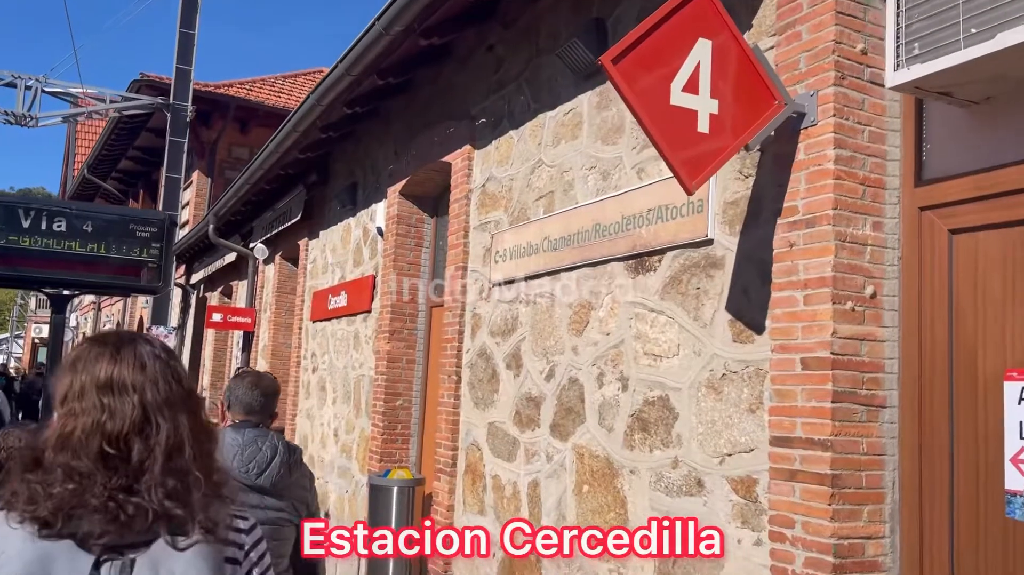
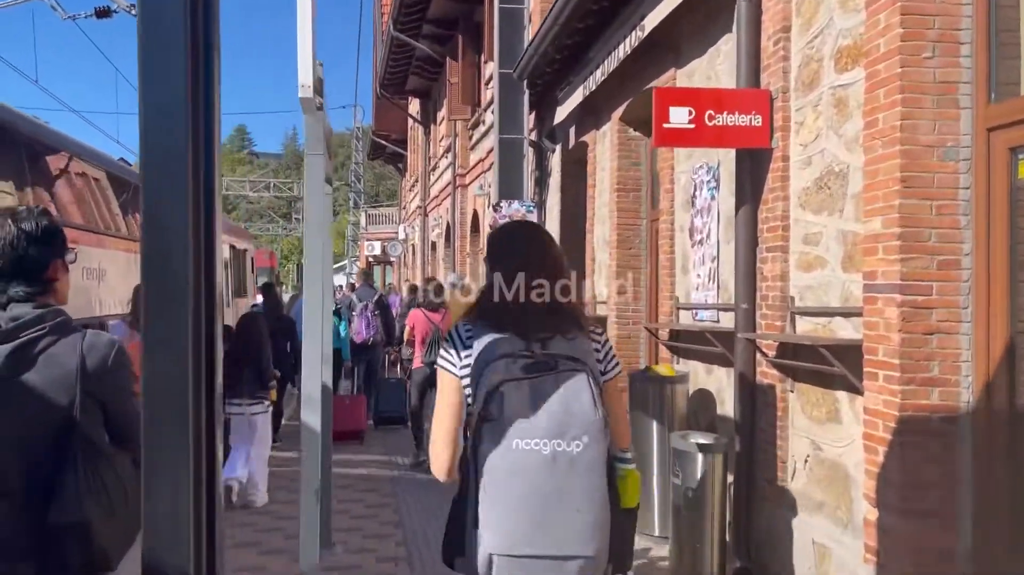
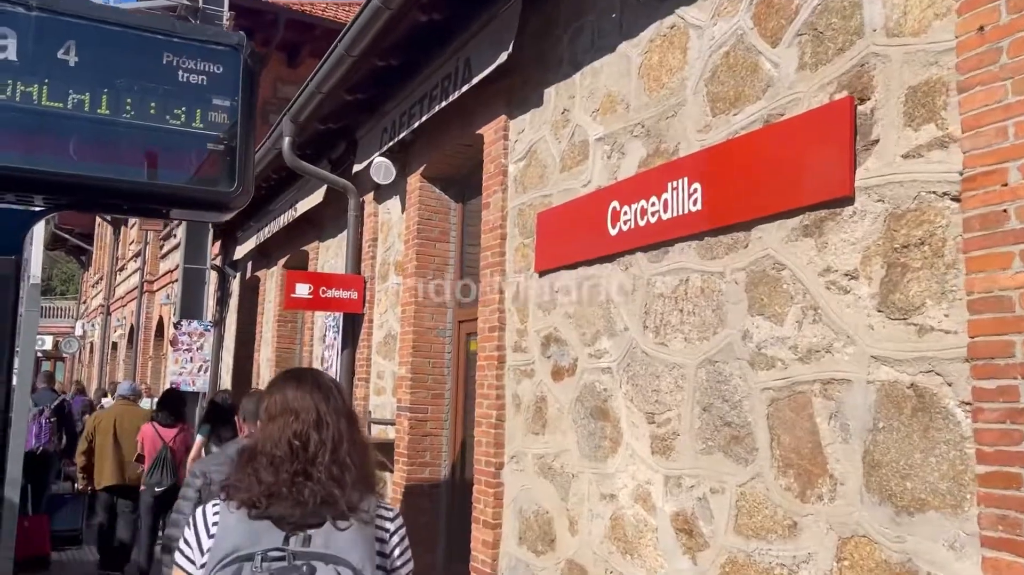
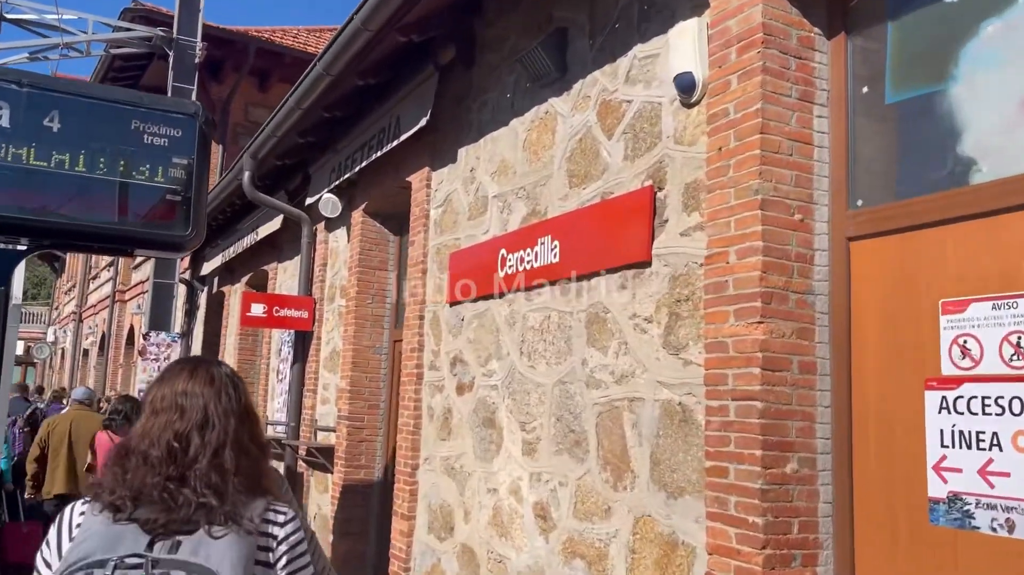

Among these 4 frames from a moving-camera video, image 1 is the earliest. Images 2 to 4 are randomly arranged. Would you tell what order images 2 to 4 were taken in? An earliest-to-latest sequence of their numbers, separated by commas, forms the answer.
4, 3, 2
